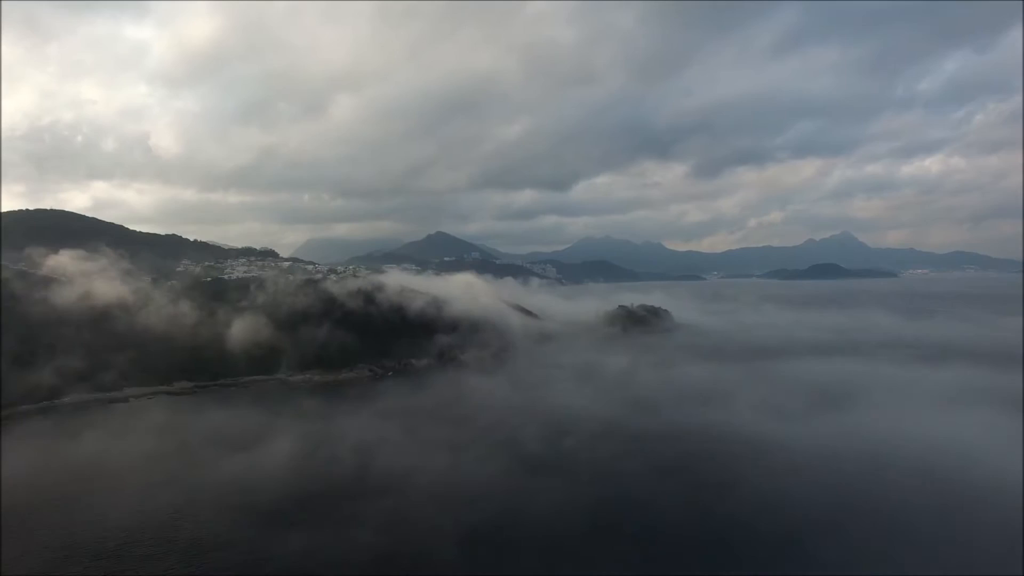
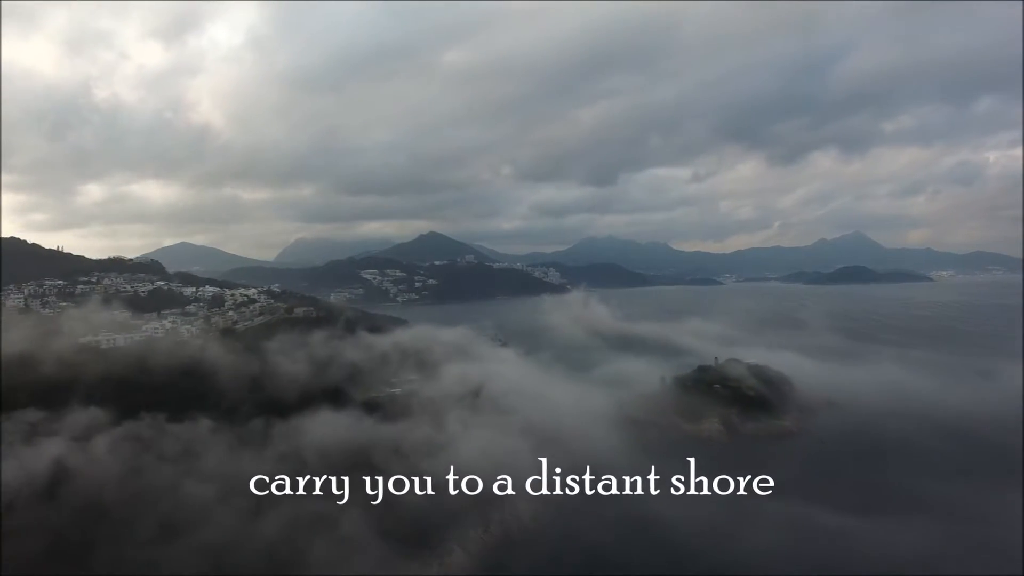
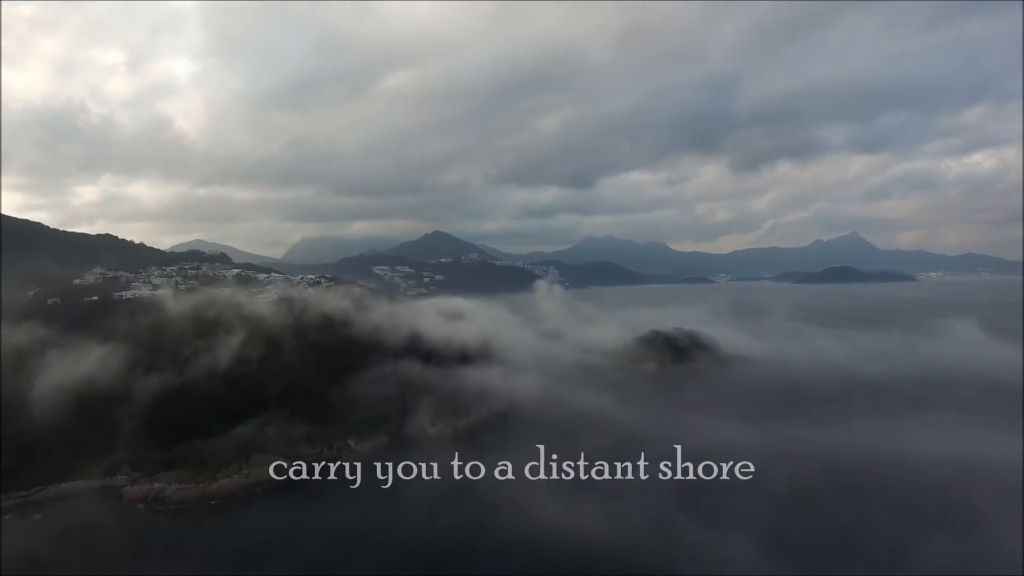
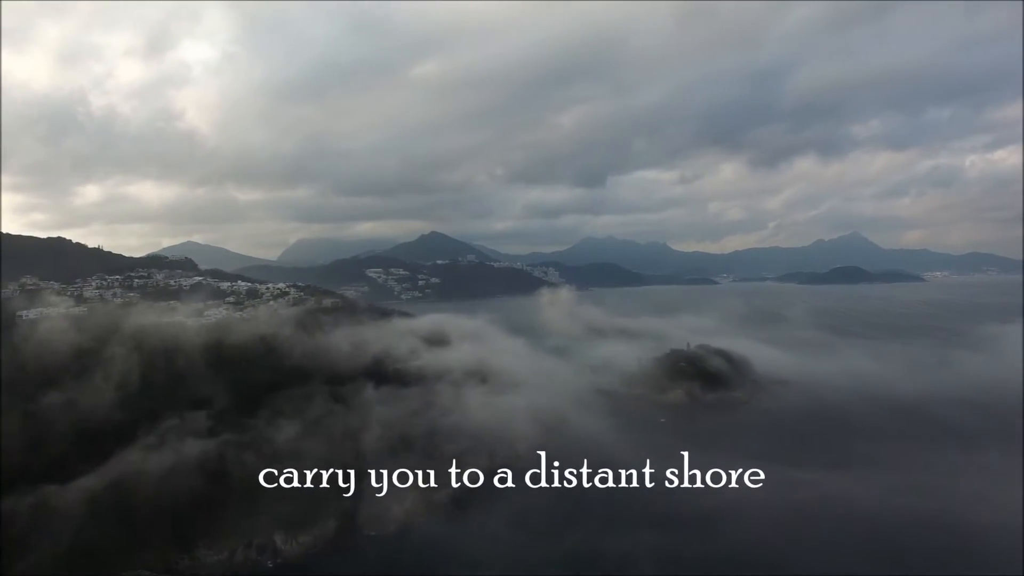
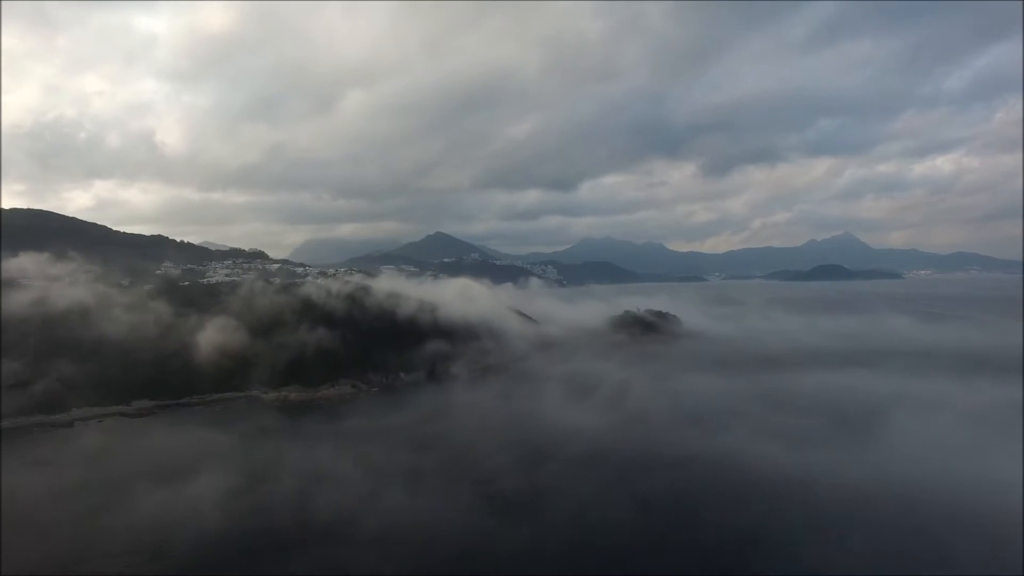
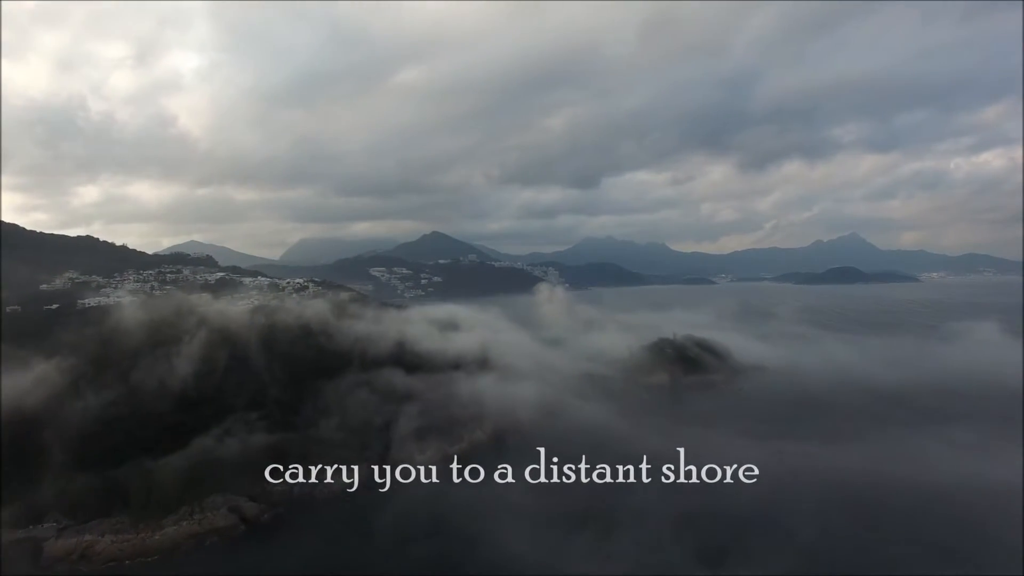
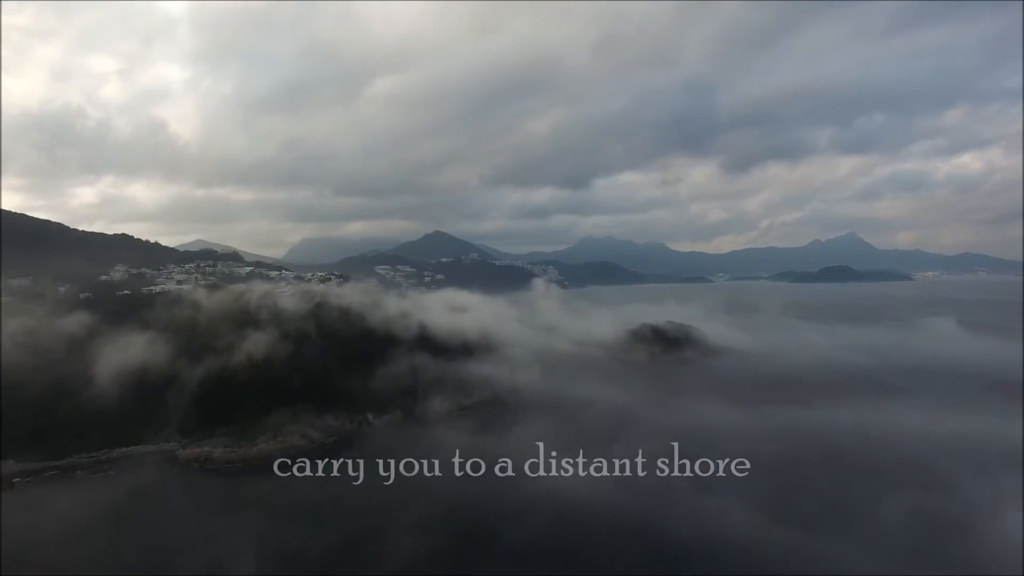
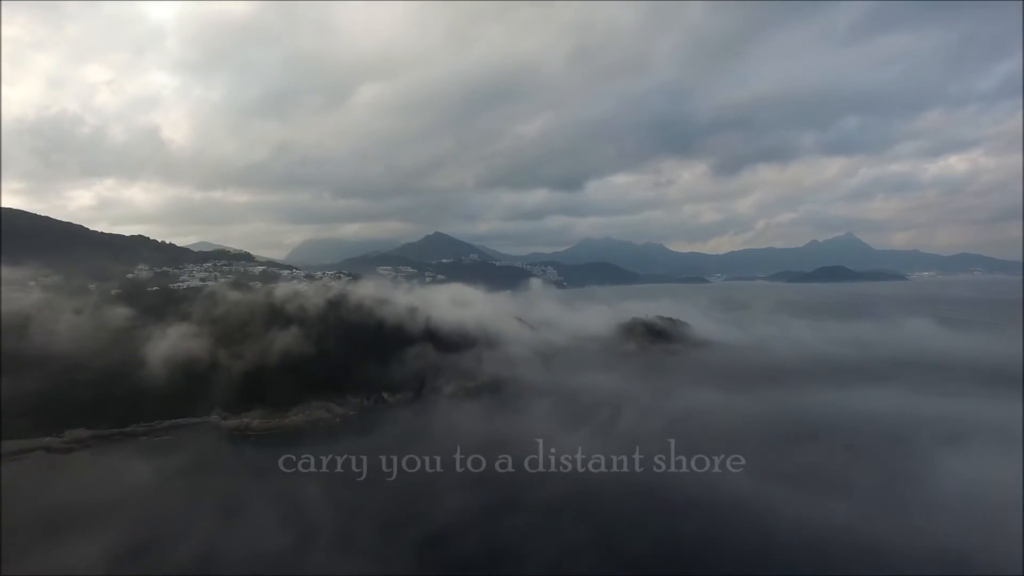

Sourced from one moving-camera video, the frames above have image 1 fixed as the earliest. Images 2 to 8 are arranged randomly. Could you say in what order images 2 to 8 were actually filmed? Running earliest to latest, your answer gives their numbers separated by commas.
5, 8, 7, 3, 6, 4, 2
